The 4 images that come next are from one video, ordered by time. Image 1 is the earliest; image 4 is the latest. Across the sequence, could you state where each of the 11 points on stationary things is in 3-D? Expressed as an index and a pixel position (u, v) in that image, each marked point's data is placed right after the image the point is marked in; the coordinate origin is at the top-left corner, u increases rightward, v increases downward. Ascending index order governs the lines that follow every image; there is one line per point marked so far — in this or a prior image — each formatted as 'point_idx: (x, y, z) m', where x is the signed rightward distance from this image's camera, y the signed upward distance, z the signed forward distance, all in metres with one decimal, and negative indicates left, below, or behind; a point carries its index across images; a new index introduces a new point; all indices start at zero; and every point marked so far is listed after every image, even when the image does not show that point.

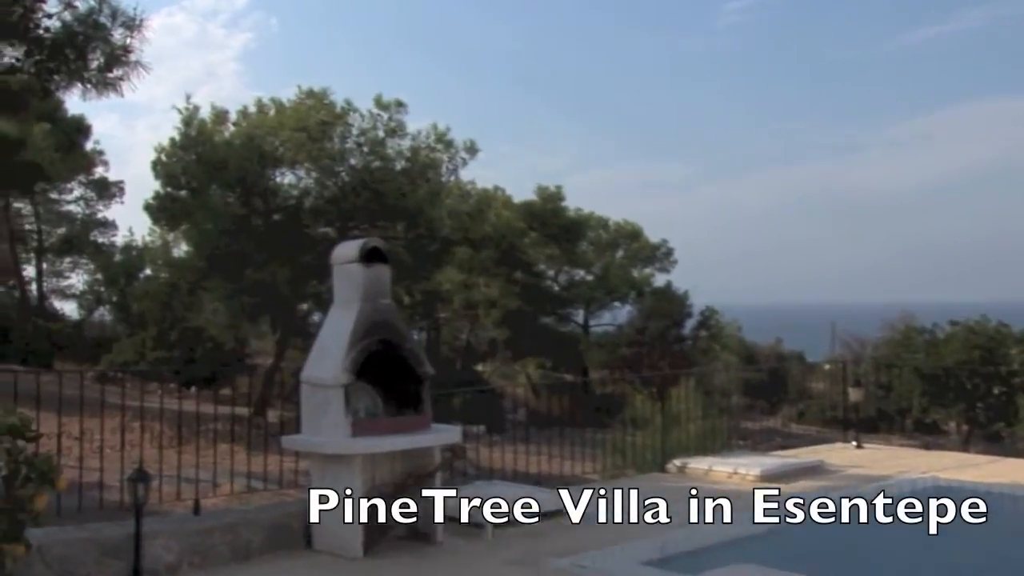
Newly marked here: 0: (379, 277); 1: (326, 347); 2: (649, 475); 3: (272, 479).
0: (-0.8, +0.1, +7.6) m
1: (-1.1, -0.3, +7.5) m
2: (+0.8, -1.1, +8.3) m
3: (-1.7, -1.3, +9.3) m
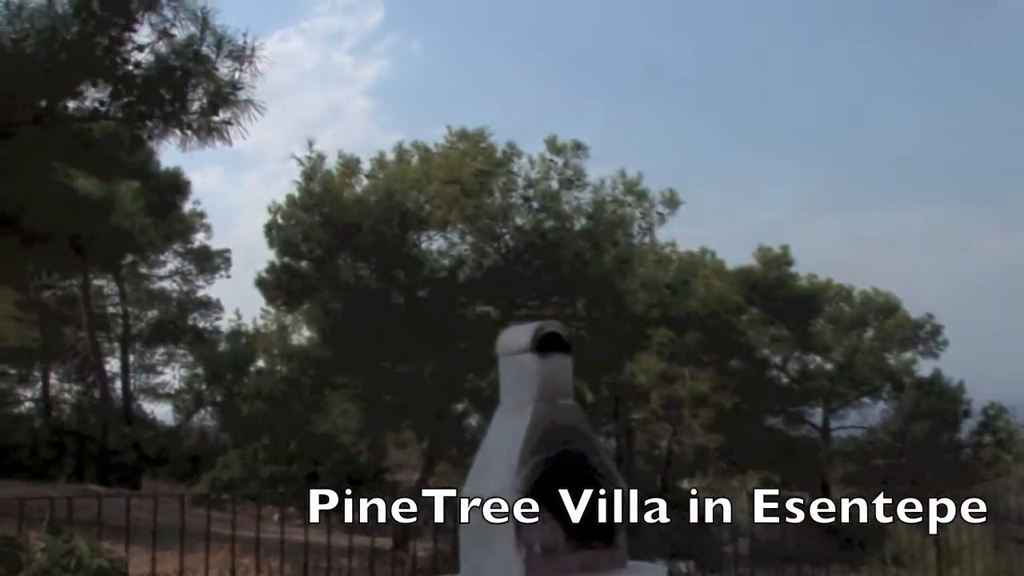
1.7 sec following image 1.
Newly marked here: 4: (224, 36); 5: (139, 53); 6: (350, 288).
0: (+0.2, -0.4, +5.8) m
1: (-0.1, -0.7, +5.7) m
2: (+1.8, -1.6, +6.3) m
3: (-0.6, -1.8, +7.5) m
4: (-1.5, +1.3, +6.9) m
5: (-1.8, +1.2, +6.6) m
6: (-1.7, 0.0, +13.4) m
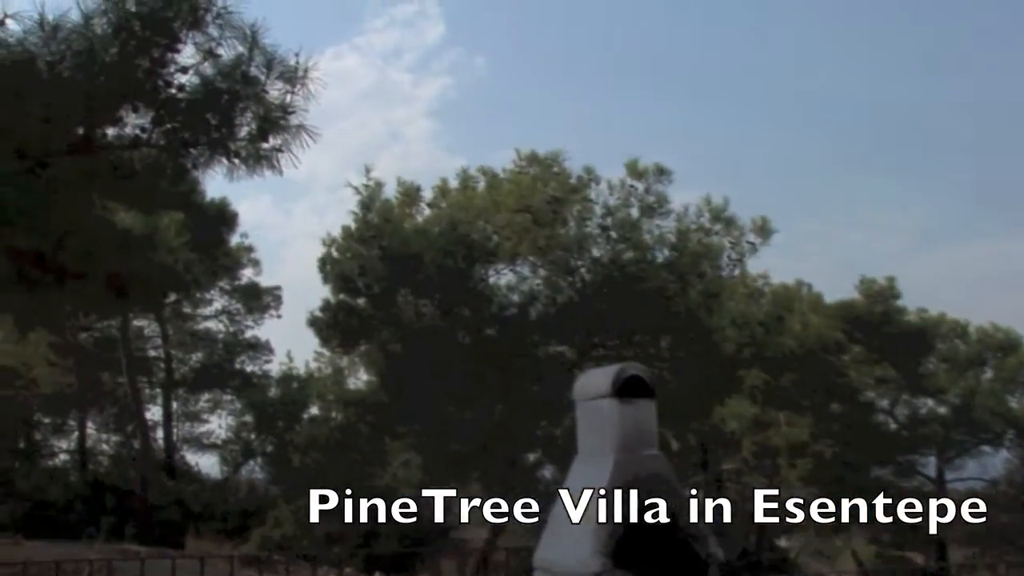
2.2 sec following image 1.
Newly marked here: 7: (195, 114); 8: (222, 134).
0: (+0.5, -0.5, +5.2) m
1: (+0.2, -0.9, +5.1) m
2: (+2.2, -1.7, +5.6) m
3: (-0.2, -2.0, +6.9) m
4: (-1.1, +1.1, +6.4) m
5: (-1.5, +1.0, +6.2) m
6: (-1.1, -0.4, +12.9) m
7: (-1.5, +0.8, +6.2) m
8: (-1.4, +0.7, +6.2) m
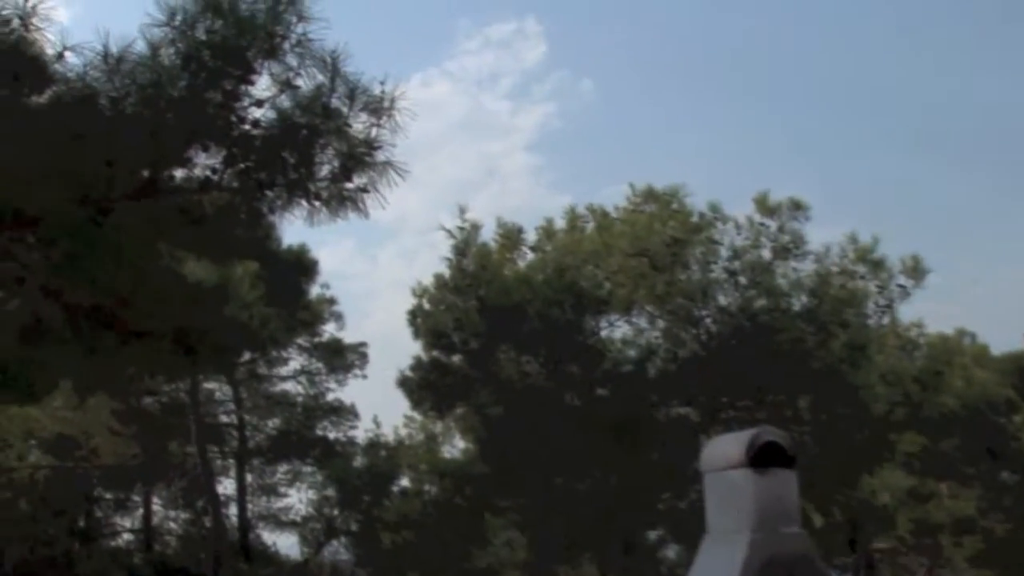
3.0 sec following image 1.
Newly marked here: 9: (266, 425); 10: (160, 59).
0: (+0.9, -0.7, +4.5) m
1: (+0.6, -1.1, +4.4) m
2: (+2.6, -1.9, +4.8) m
3: (+0.3, -2.2, +6.2) m
4: (-0.7, +0.8, +5.8) m
5: (-1.1, +0.7, +5.6) m
6: (-0.2, -0.8, +12.3) m
7: (-1.0, +0.6, +5.6) m
8: (-0.9, +0.5, +5.7) m
9: (-3.6, -1.8, +21.1) m
10: (-1.5, +0.9, +5.5) m
